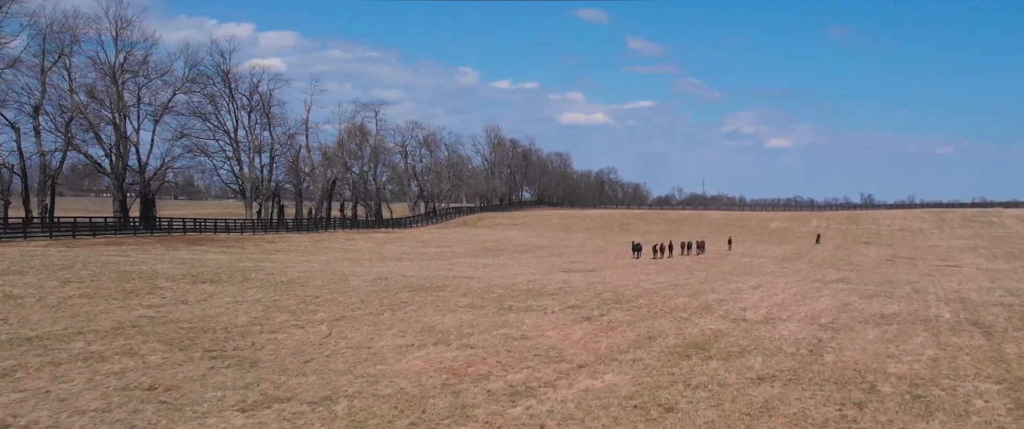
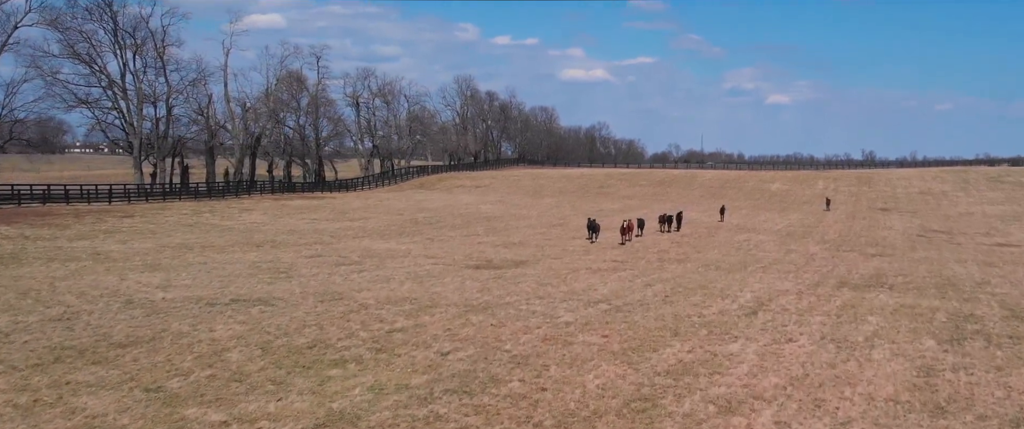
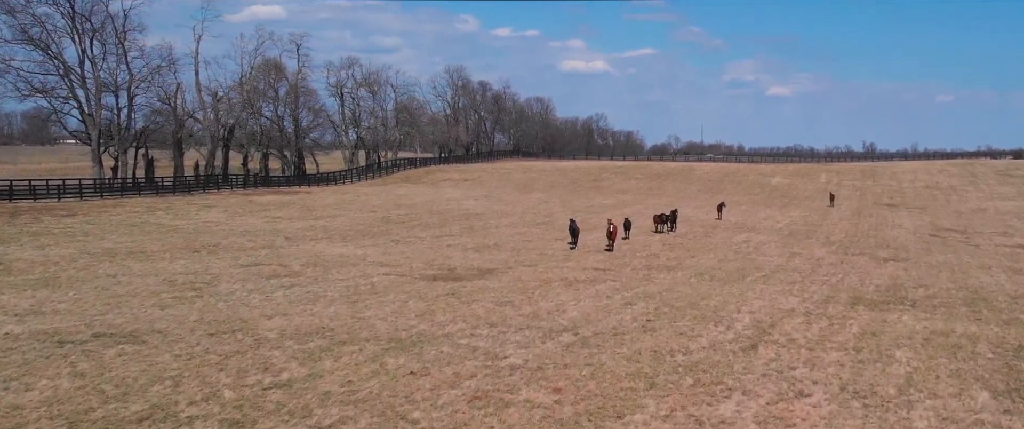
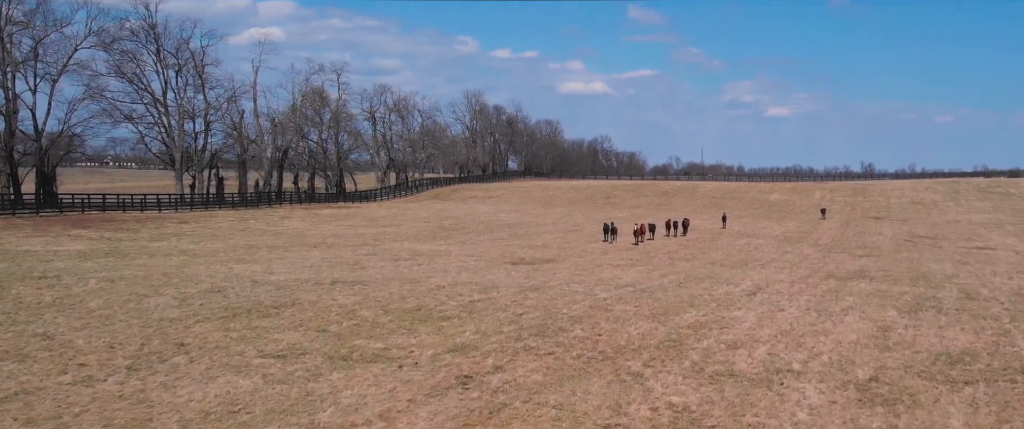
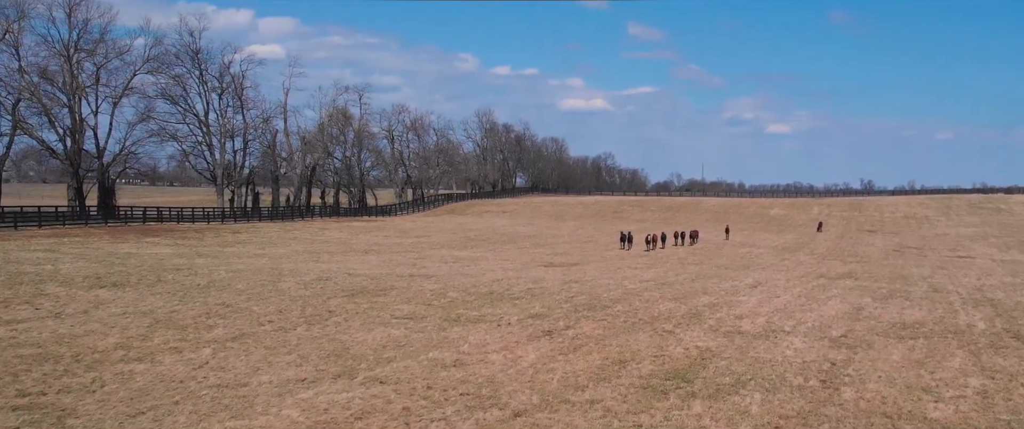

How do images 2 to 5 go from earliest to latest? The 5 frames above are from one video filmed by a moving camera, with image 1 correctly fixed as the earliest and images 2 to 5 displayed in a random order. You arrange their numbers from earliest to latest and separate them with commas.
5, 4, 2, 3
